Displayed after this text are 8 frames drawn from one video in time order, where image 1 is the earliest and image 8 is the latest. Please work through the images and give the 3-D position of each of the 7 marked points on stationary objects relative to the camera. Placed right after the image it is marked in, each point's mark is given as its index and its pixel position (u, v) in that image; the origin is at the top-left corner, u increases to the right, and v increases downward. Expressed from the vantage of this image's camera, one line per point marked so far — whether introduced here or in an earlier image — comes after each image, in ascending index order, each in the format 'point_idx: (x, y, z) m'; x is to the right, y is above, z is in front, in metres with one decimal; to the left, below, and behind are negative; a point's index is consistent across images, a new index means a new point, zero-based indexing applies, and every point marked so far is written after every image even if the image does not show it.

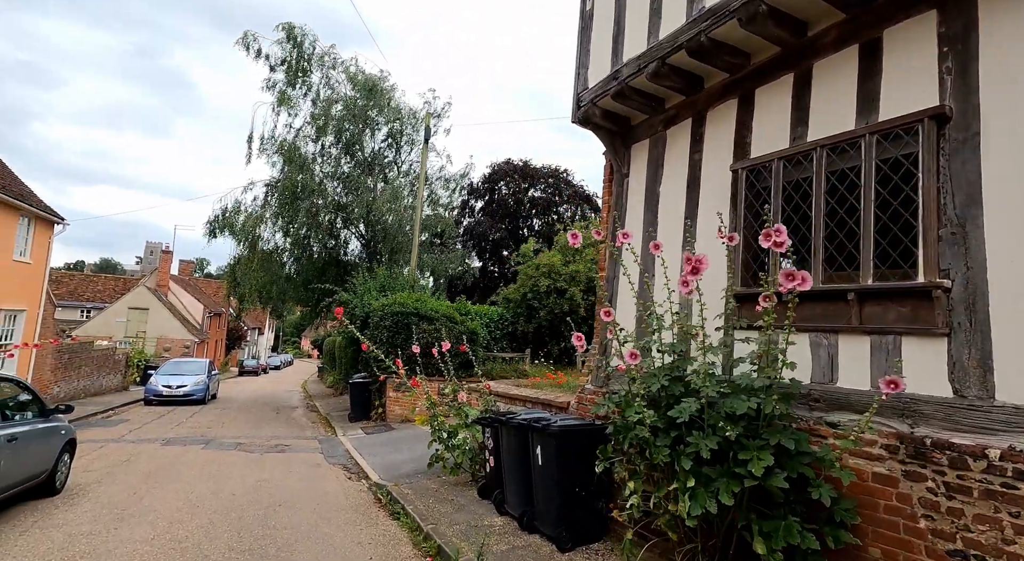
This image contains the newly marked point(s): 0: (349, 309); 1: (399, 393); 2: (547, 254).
0: (-4.7, -0.9, +16.3) m
1: (-2.6, -2.6, +13.4) m
2: (+1.0, +0.8, +18.5) m
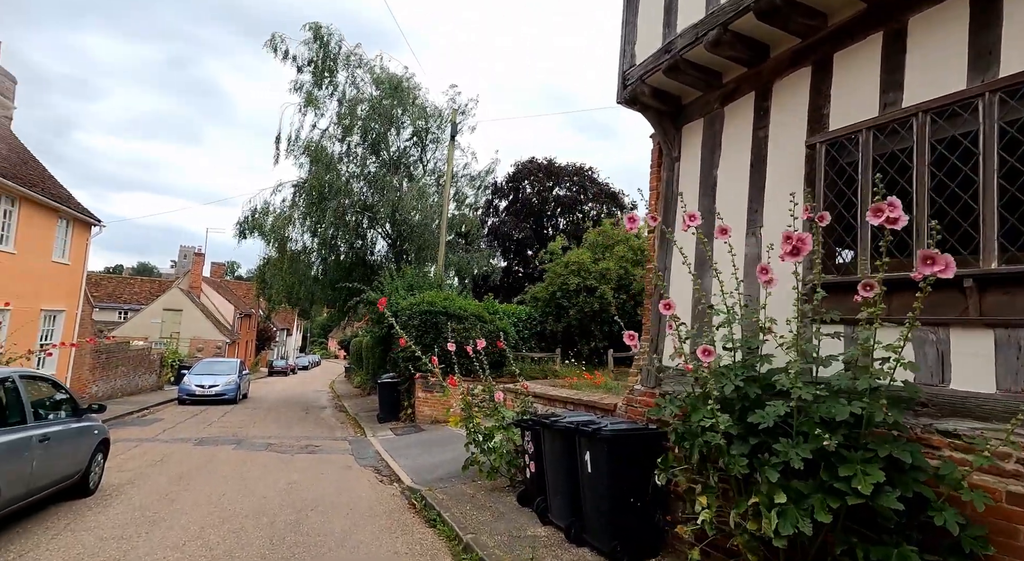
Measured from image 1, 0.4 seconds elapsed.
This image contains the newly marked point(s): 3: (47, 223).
0: (-3.9, -0.8, +16.1) m
1: (-1.9, -2.6, +13.2) m
2: (+1.9, +0.9, +18.1) m
3: (-10.9, +1.4, +13.7) m
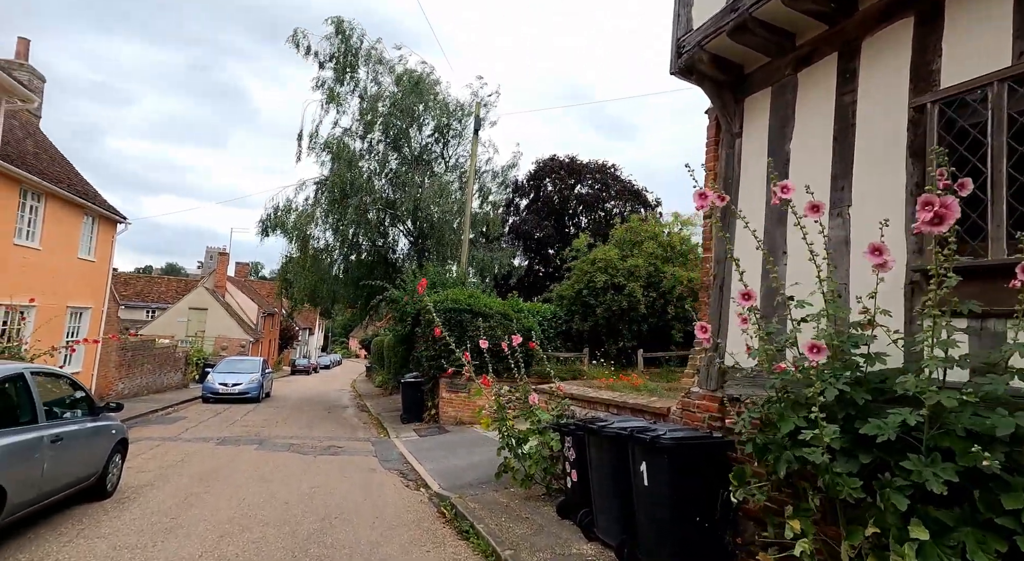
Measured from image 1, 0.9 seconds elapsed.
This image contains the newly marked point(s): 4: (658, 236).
0: (-3.2, -0.8, +15.8) m
1: (-1.3, -2.5, +12.8) m
2: (+2.7, +1.0, +17.6) m
3: (-10.3, +1.5, +13.6) m
4: (+4.3, +1.3, +17.1) m
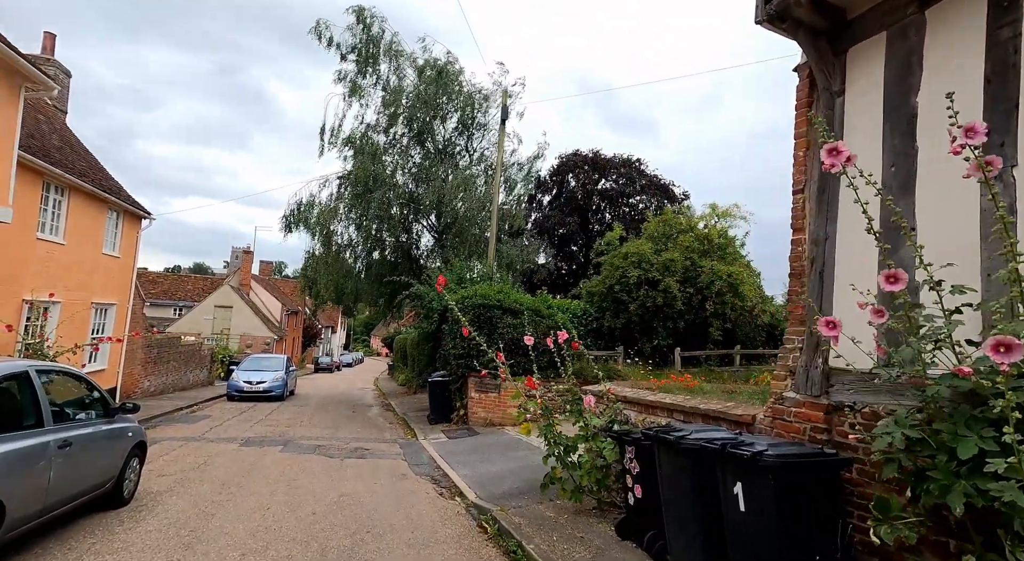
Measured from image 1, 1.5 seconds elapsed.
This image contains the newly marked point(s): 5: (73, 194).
0: (-2.4, -0.7, +15.4) m
1: (-0.6, -2.4, +12.3) m
2: (+3.5, +1.1, +16.9) m
3: (-9.6, +1.5, +13.4) m
4: (+5.1, +1.5, +16.3) m
5: (-9.3, +1.9, +12.3) m
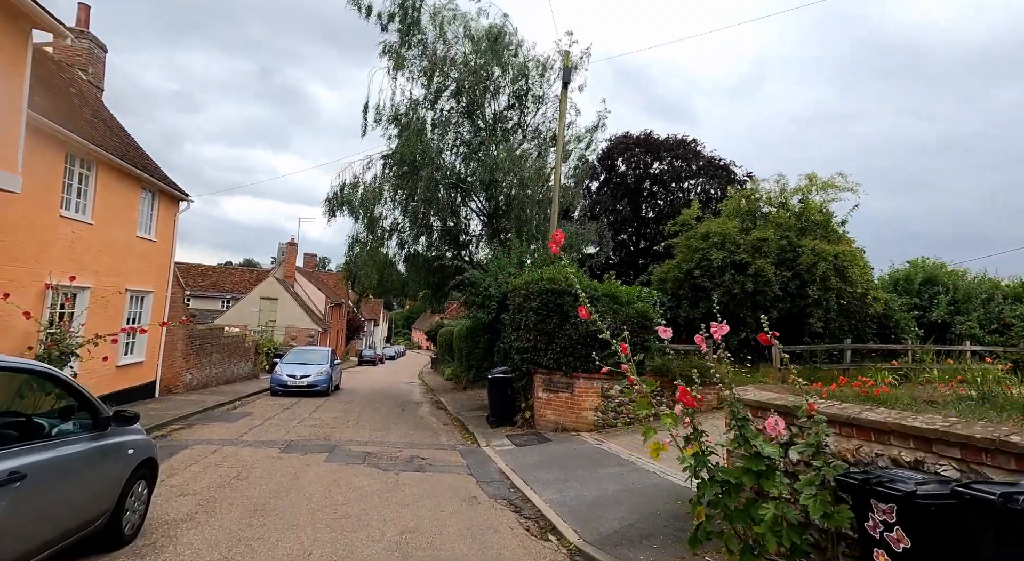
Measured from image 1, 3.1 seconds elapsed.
0: (-0.8, -0.3, +13.8) m
1: (+0.7, -2.1, +10.6) m
2: (+5.2, +1.5, +14.9) m
3: (-8.1, +1.8, +12.3) m
4: (+6.7, +1.9, +14.3) m
5: (-7.9, +2.1, +11.2) m
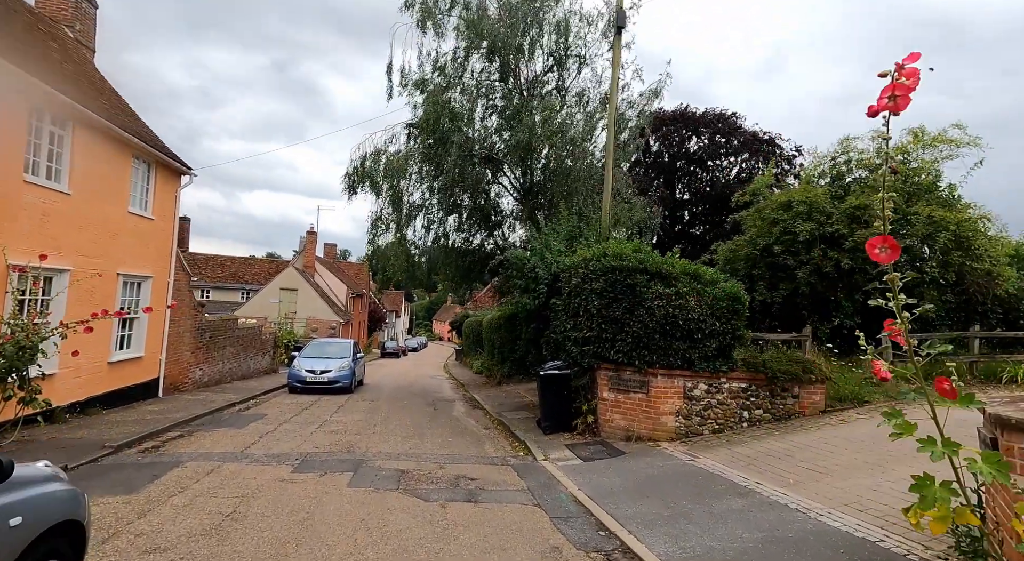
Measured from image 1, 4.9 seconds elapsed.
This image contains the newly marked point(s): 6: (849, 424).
0: (+0.2, +0.1, +11.9) m
1: (+1.6, -1.7, +8.7) m
2: (+6.2, +2.0, +12.7) m
3: (-7.2, +2.2, +10.6) m
4: (+7.7, +2.3, +12.1) m
5: (-7.0, +2.4, +9.5) m
6: (+4.8, -2.0, +8.2) m
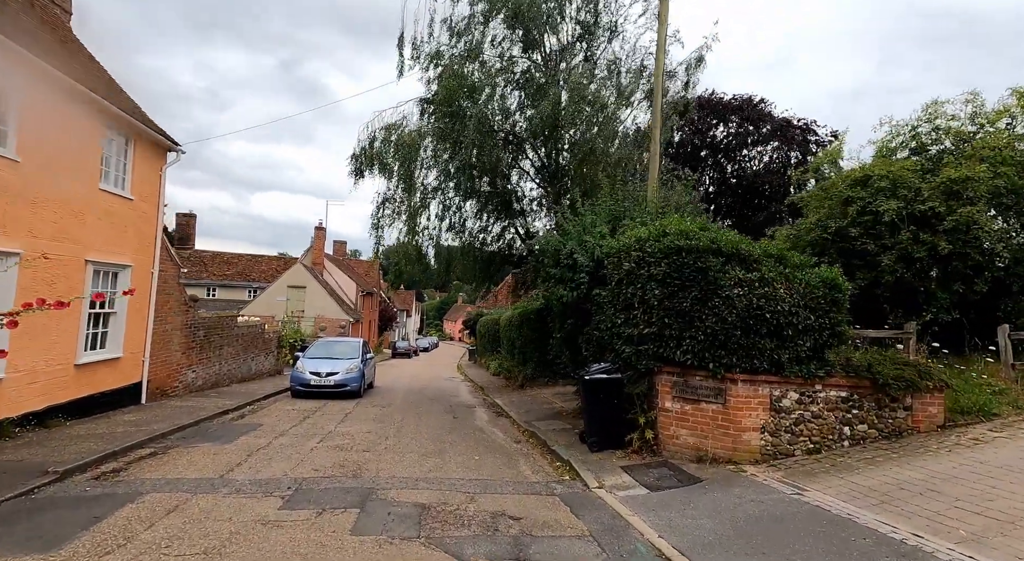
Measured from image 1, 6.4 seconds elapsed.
0: (+0.8, +0.3, +10.2) m
1: (+2.2, -1.5, +7.0) m
2: (+6.8, +2.2, +11.0) m
3: (-6.6, +2.3, +9.0) m
4: (+8.3, +2.6, +10.3) m
5: (-6.5, +2.6, +7.9) m
6: (+5.3, -1.8, +6.4) m
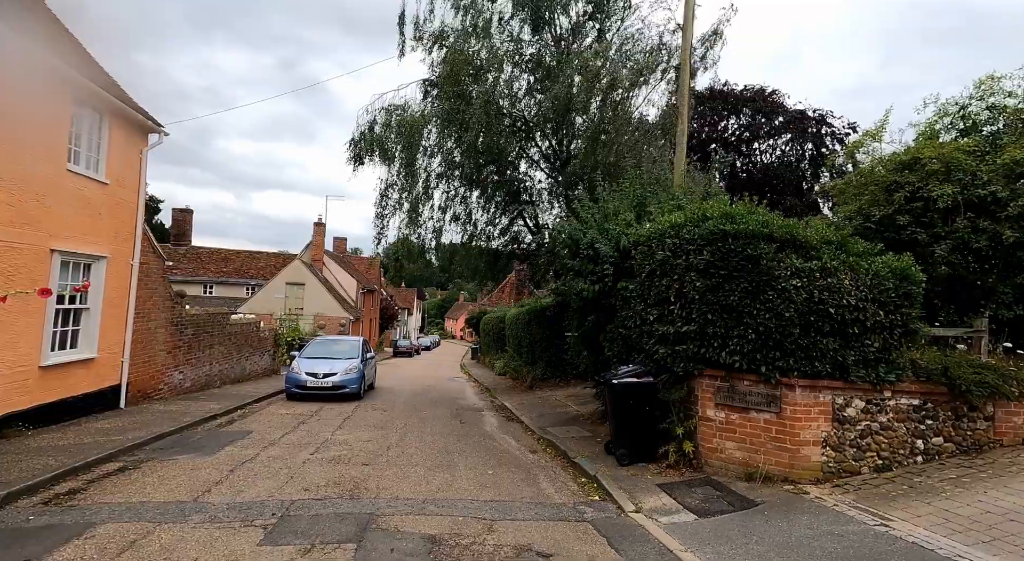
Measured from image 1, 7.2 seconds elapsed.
0: (+1.0, +0.4, +9.3) m
1: (+2.4, -1.4, +6.1) m
2: (+7.0, +2.3, +10.0) m
3: (-6.4, +2.5, +8.1) m
4: (+8.5, +2.7, +9.3) m
5: (-6.3, +2.7, +7.0) m
6: (+5.5, -1.7, +5.5) m
